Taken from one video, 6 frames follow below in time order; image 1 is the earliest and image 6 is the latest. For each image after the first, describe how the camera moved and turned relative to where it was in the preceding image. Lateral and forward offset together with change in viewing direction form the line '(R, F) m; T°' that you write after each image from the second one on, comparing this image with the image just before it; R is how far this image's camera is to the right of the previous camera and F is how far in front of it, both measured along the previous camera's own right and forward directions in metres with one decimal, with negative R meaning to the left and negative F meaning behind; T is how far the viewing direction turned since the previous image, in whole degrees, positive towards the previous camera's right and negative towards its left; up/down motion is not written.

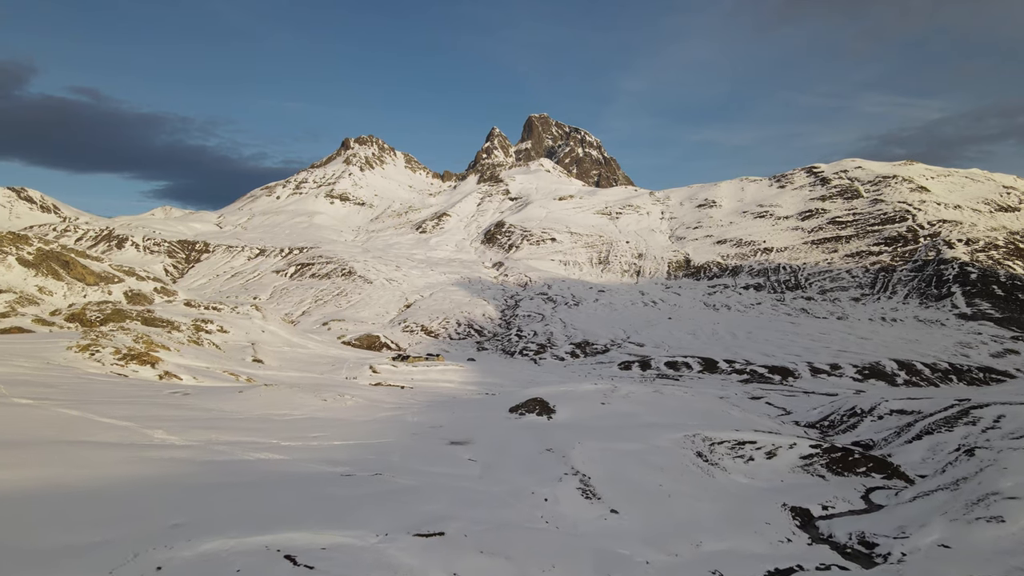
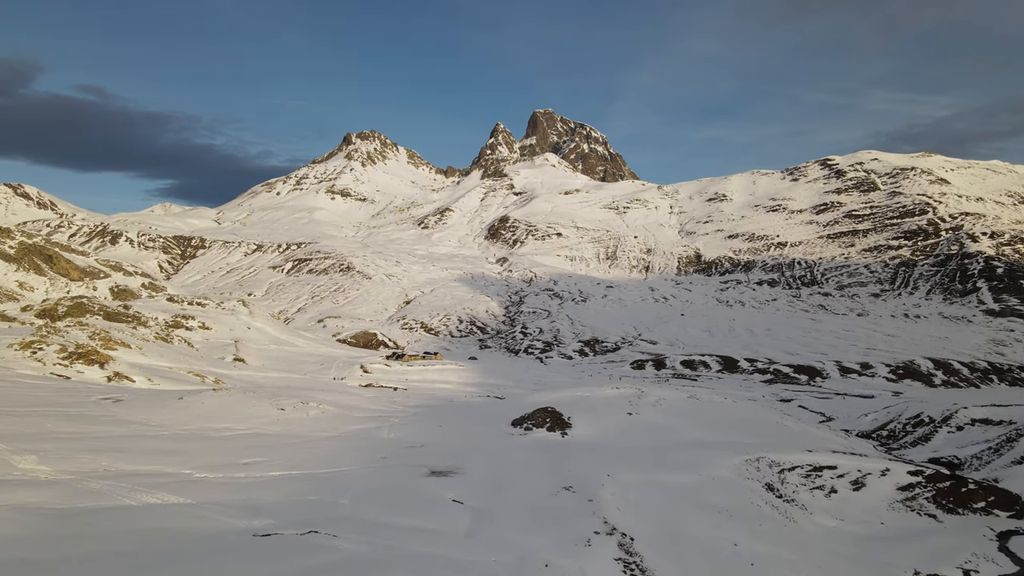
(0.0, +3.7) m; -1°
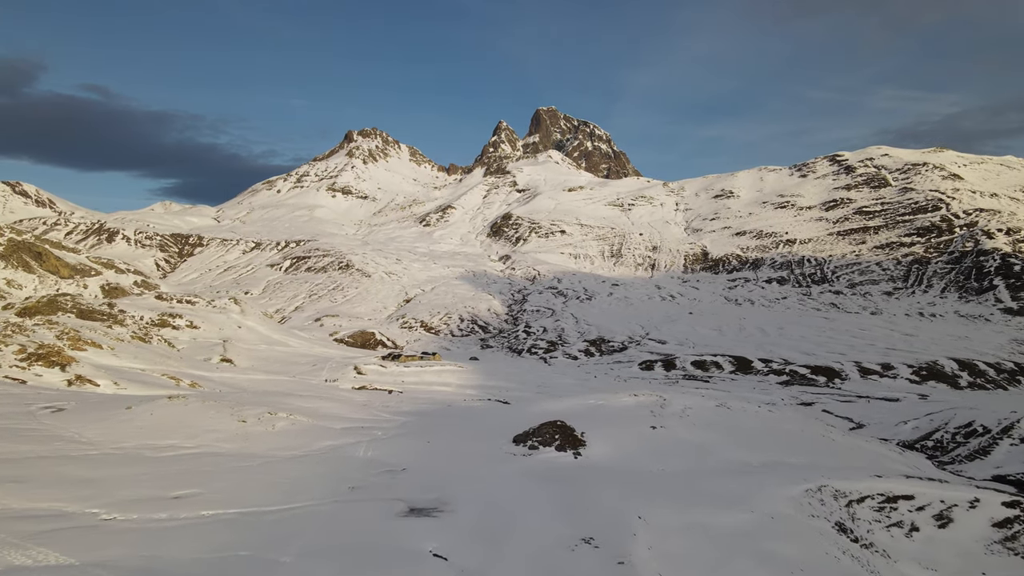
(0.0, +2.2) m; 0°
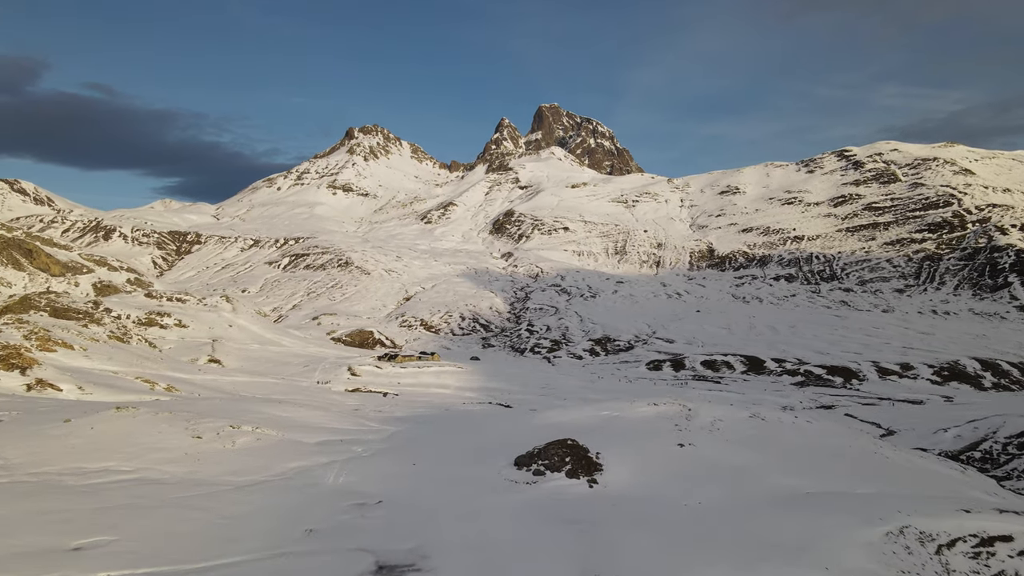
(0.0, +1.9) m; 0°
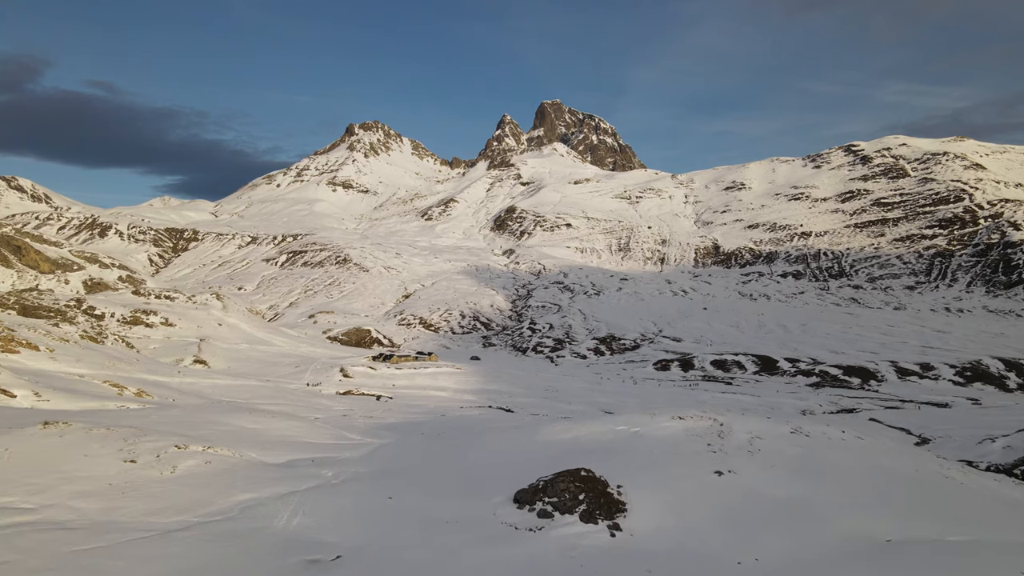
(0.0, +1.9) m; 0°
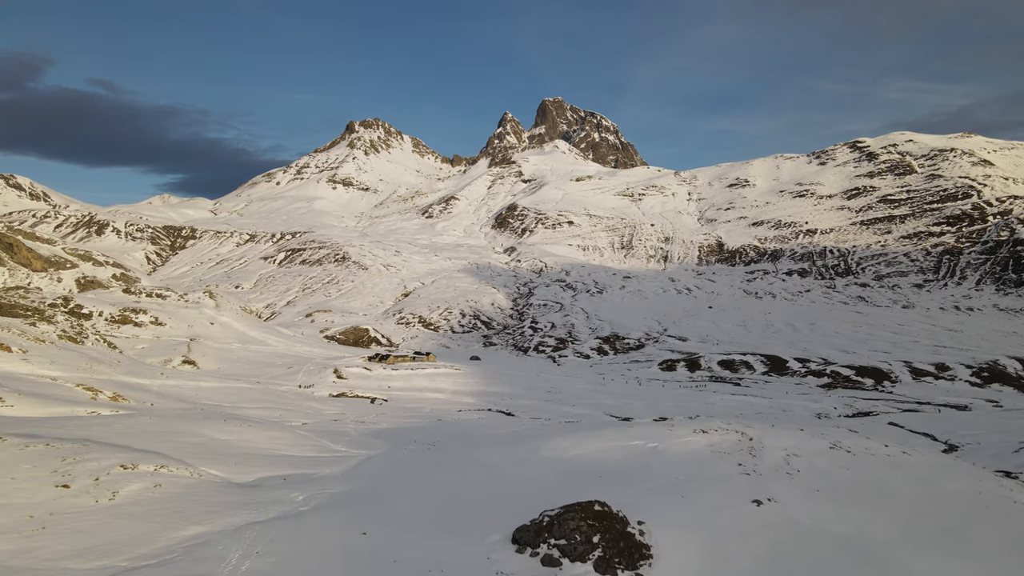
(0.0, +1.3) m; 0°
